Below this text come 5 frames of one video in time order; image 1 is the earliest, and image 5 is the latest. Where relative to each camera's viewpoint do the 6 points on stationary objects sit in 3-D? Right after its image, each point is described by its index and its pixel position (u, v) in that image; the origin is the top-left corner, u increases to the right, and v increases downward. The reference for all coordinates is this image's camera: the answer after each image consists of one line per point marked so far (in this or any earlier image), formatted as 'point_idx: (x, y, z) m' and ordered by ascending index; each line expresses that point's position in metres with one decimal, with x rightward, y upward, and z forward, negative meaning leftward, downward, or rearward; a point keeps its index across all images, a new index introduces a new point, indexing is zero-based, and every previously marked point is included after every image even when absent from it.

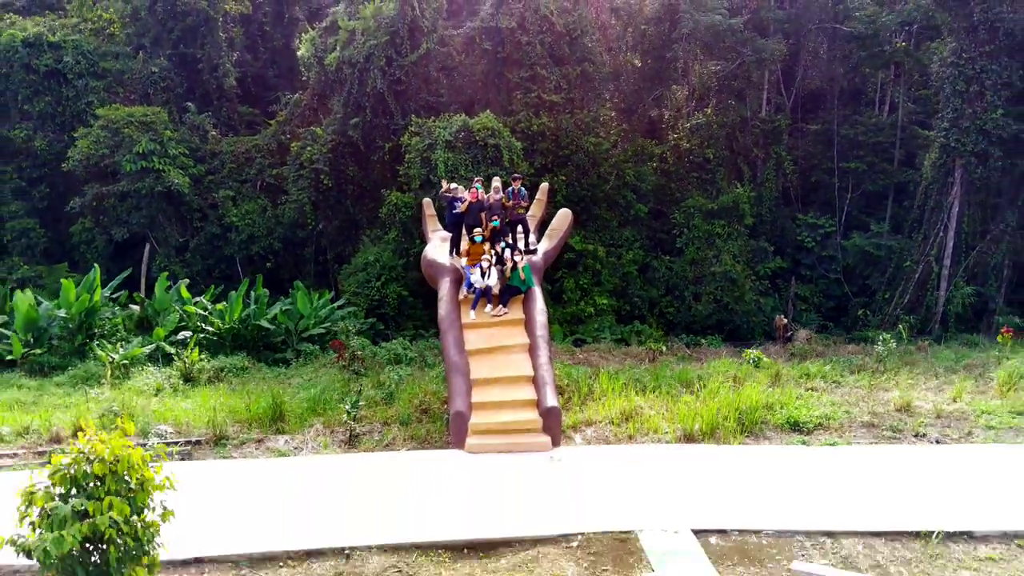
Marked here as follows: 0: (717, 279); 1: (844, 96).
0: (+4.0, +0.2, +16.6) m
1: (+7.4, +4.3, +19.1) m
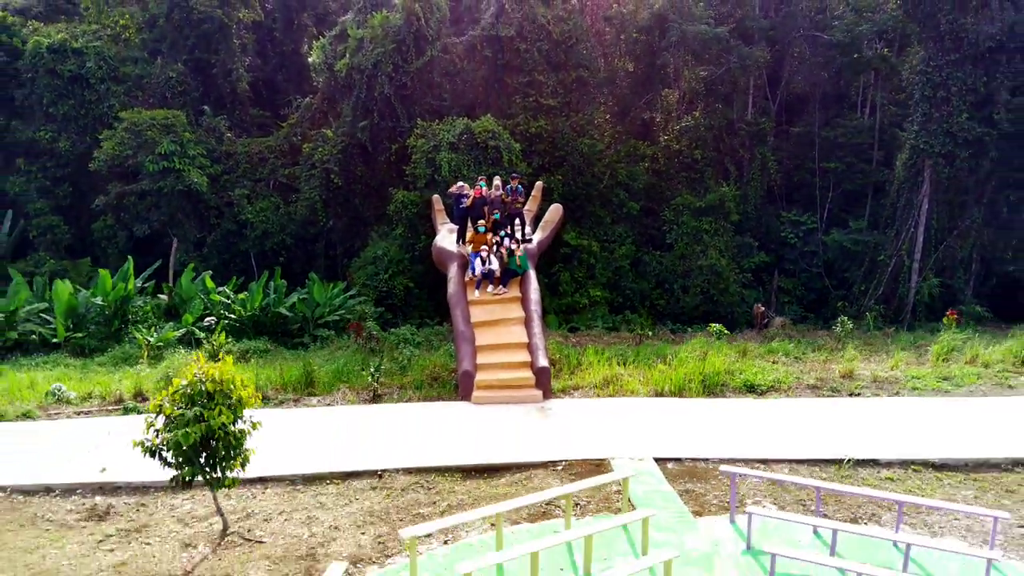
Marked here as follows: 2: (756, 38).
0: (+4.0, +0.3, +17.6) m
1: (+7.4, +4.5, +20.2) m
2: (+5.5, +5.7, +19.3) m
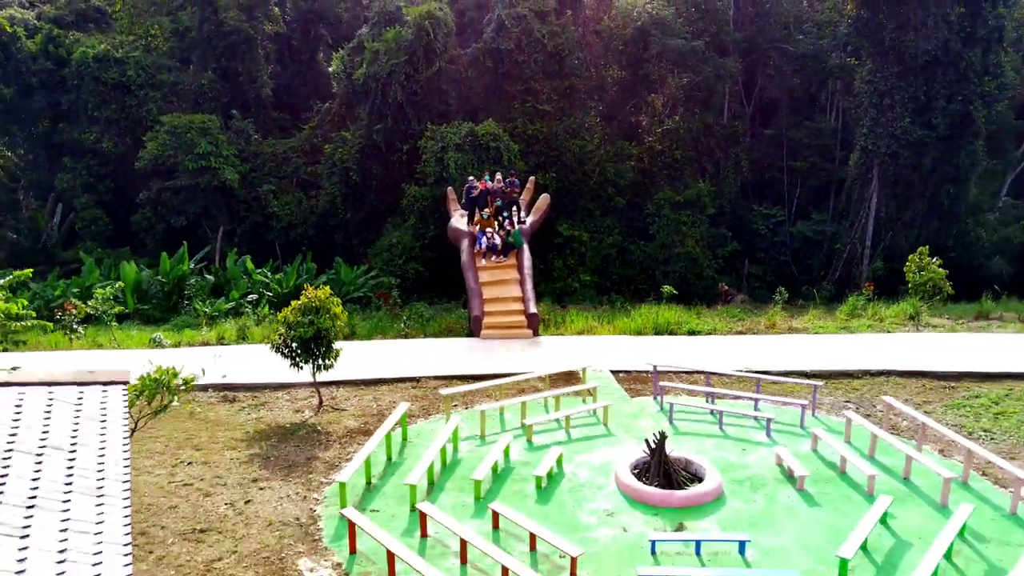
0: (+4.0, +0.7, +19.9) m
1: (+7.4, +4.8, +22.4) m
2: (+5.5, +6.0, +21.5) m
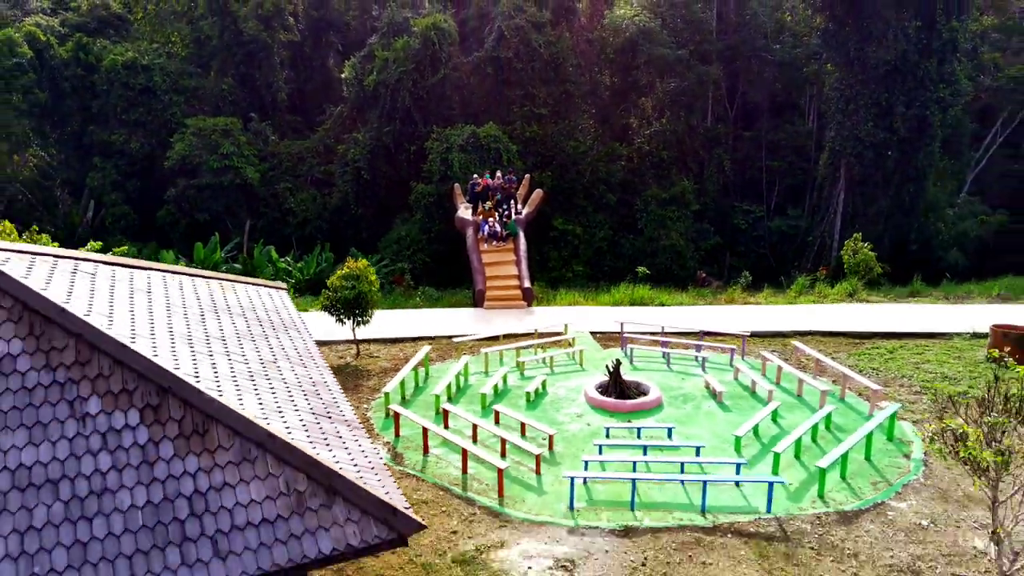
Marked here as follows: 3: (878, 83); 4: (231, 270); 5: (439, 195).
0: (+3.9, +0.9, +21.6) m
1: (+7.4, +5.1, +24.1) m
2: (+5.5, +6.3, +23.2) m
3: (+8.3, +4.6, +19.3) m
4: (-5.6, +0.4, +17.0) m
5: (-1.7, +2.1, +19.5) m
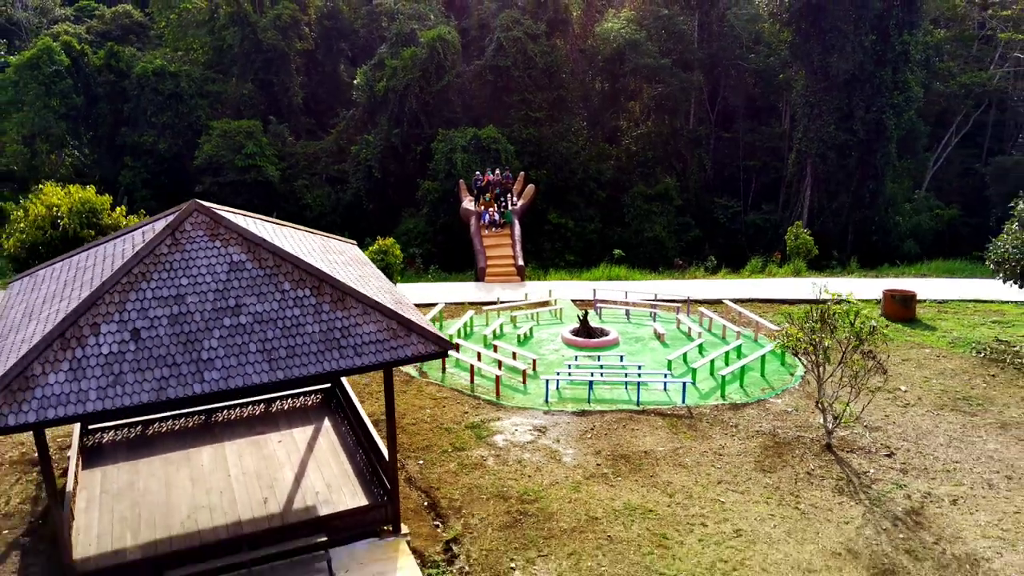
0: (+3.9, +1.3, +23.7) m
1: (+7.3, +5.4, +26.3) m
2: (+5.4, +6.6, +25.4) m
3: (+8.2, +5.0, +21.5) m
4: (-5.6, +0.7, +19.1) m
5: (-1.7, +2.5, +21.6) m
